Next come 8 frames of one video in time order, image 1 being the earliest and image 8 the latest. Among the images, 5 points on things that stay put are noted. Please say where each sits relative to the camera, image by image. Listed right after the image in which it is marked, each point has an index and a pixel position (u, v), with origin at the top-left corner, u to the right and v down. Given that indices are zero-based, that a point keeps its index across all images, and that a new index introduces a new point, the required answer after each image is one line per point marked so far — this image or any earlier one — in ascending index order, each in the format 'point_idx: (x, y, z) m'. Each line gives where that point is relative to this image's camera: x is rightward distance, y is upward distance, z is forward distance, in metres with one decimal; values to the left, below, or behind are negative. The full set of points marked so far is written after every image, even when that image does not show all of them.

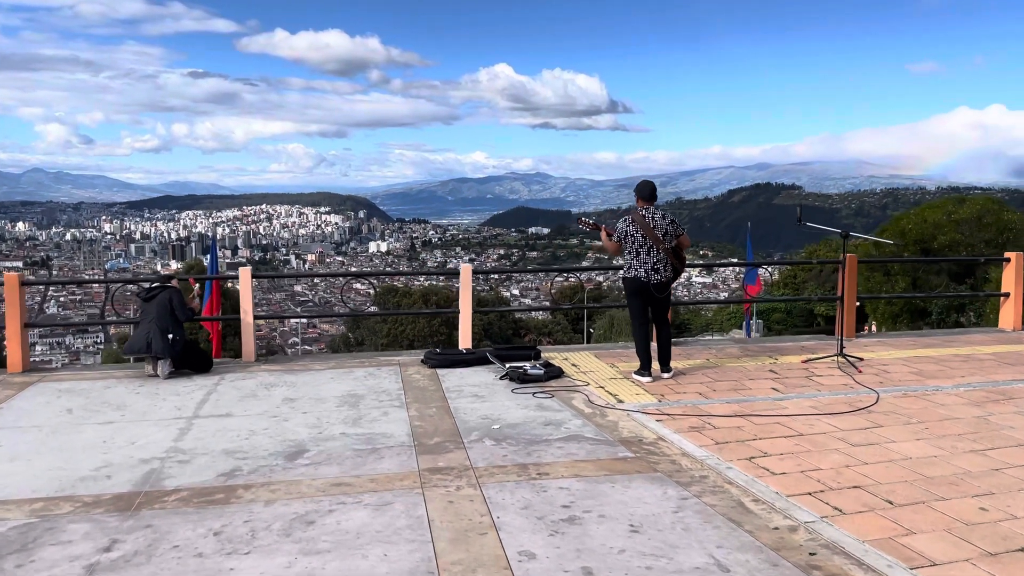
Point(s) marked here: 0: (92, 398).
0: (-3.0, -0.8, +6.4) m
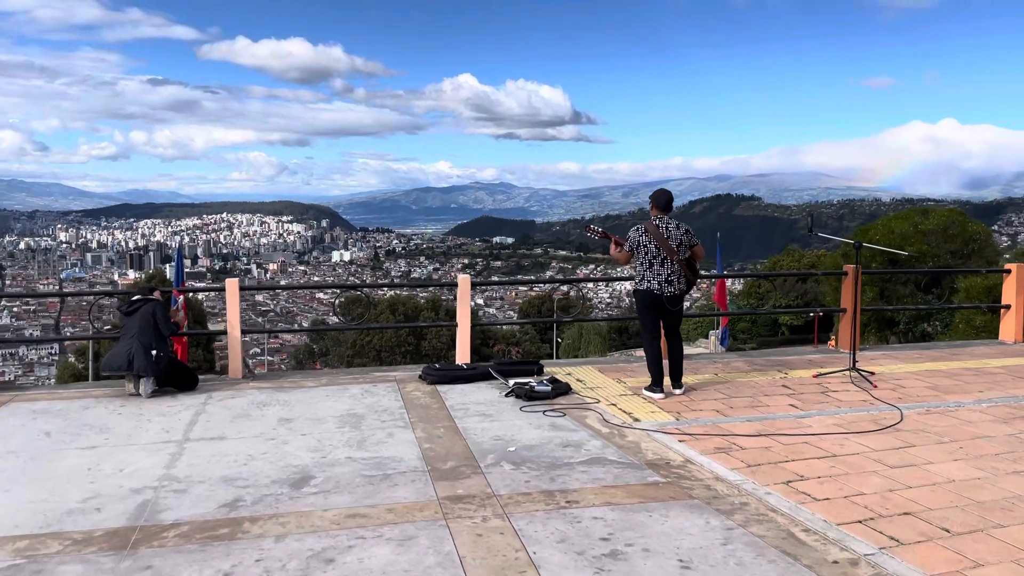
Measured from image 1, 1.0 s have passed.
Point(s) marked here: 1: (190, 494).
0: (-2.9, -0.9, +5.9) m
1: (-1.6, -1.0, +4.5) m
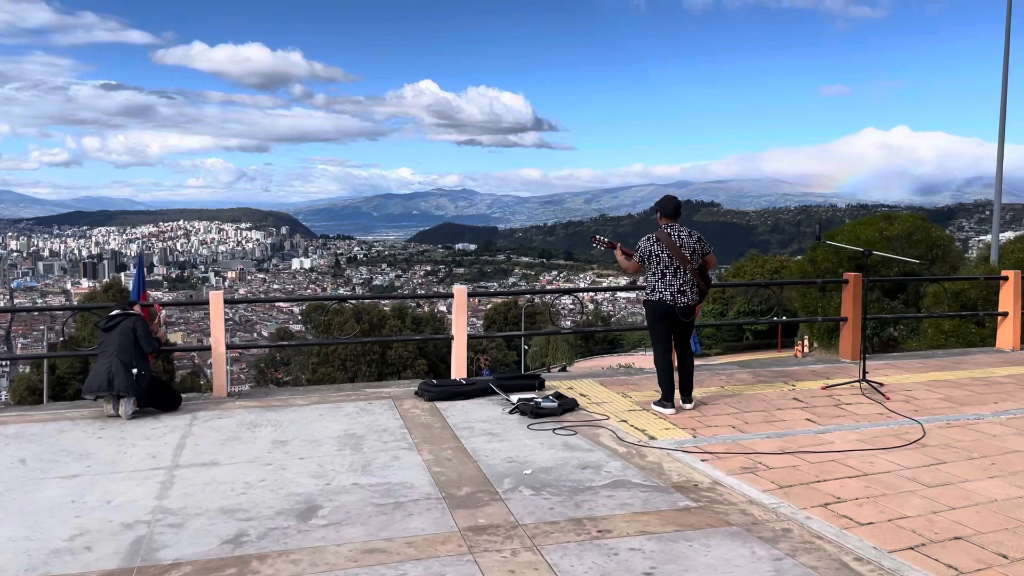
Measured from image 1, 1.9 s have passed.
0: (-2.8, -1.0, +5.5) m
1: (-1.5, -1.1, +4.1) m
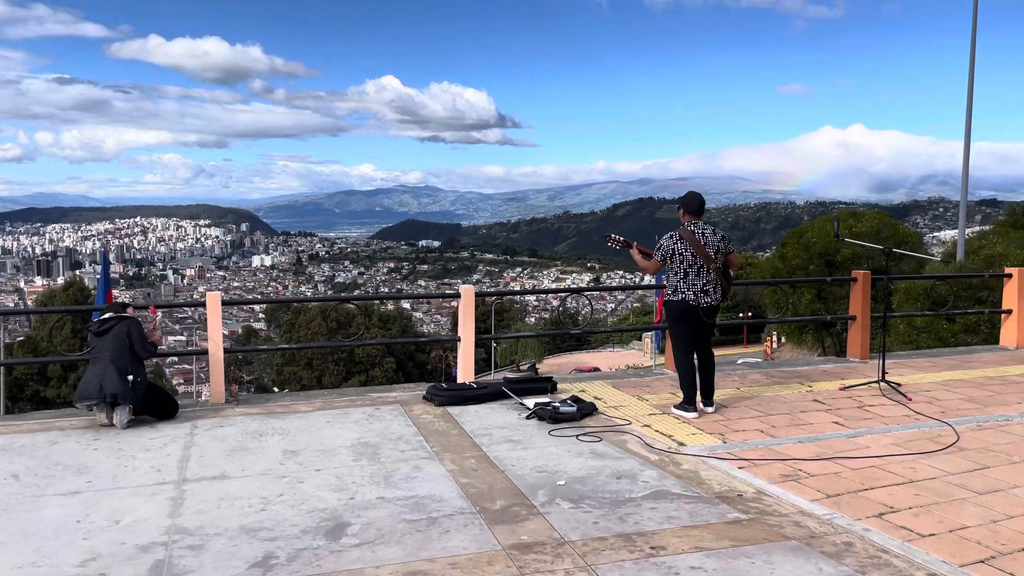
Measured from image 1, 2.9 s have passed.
0: (-2.7, -1.0, +5.1) m
1: (-1.3, -1.1, +3.8) m
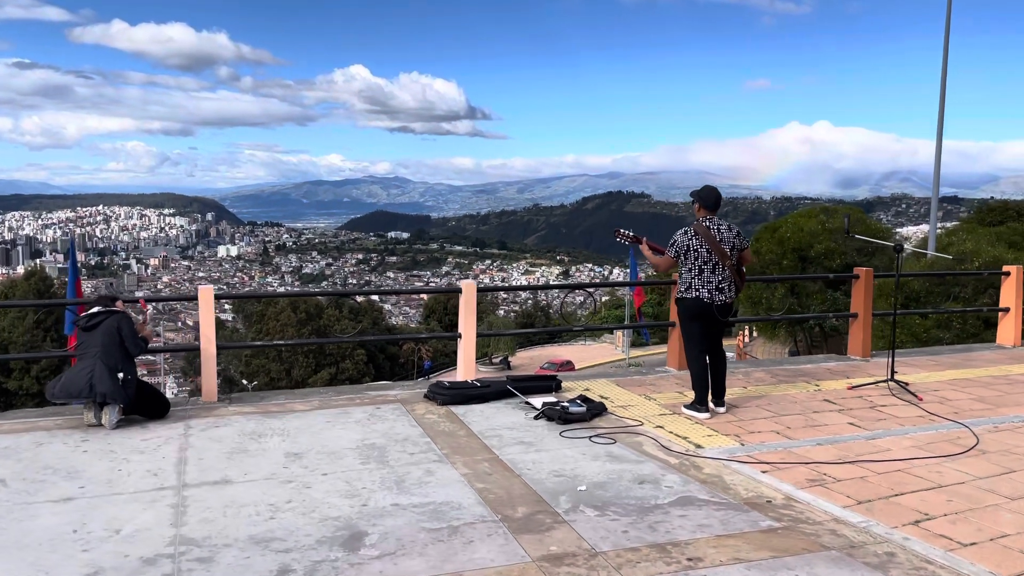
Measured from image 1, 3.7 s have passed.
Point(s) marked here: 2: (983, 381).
0: (-2.6, -0.9, +4.9) m
1: (-1.1, -1.1, +3.6) m
2: (+3.7, -0.7, +7.0) m
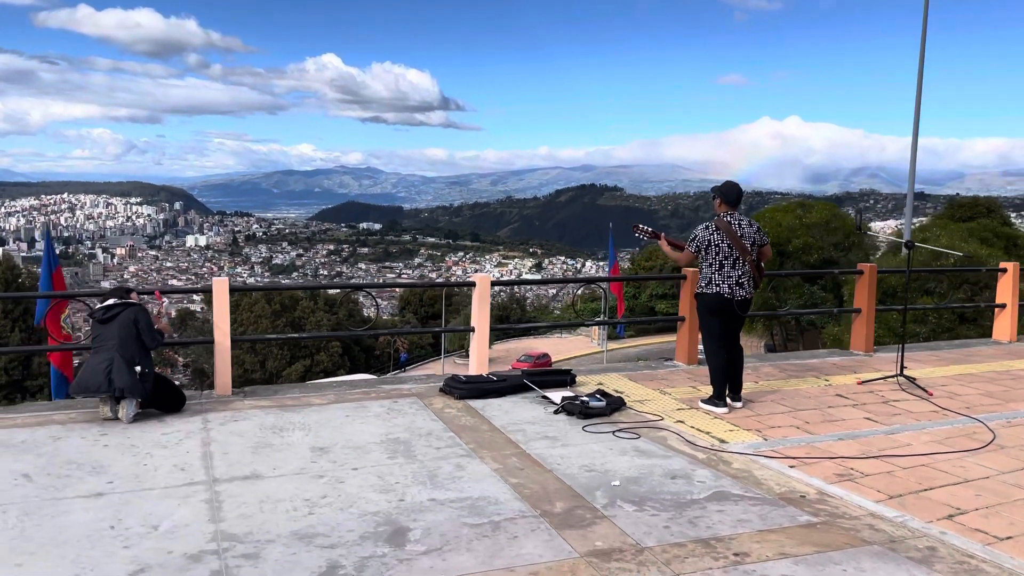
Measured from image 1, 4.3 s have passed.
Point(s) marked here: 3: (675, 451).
0: (-2.4, -0.9, +4.8) m
1: (-1.0, -1.1, +3.5) m
2: (+3.7, -0.7, +7.2) m
3: (+0.9, -0.9, +5.0) m
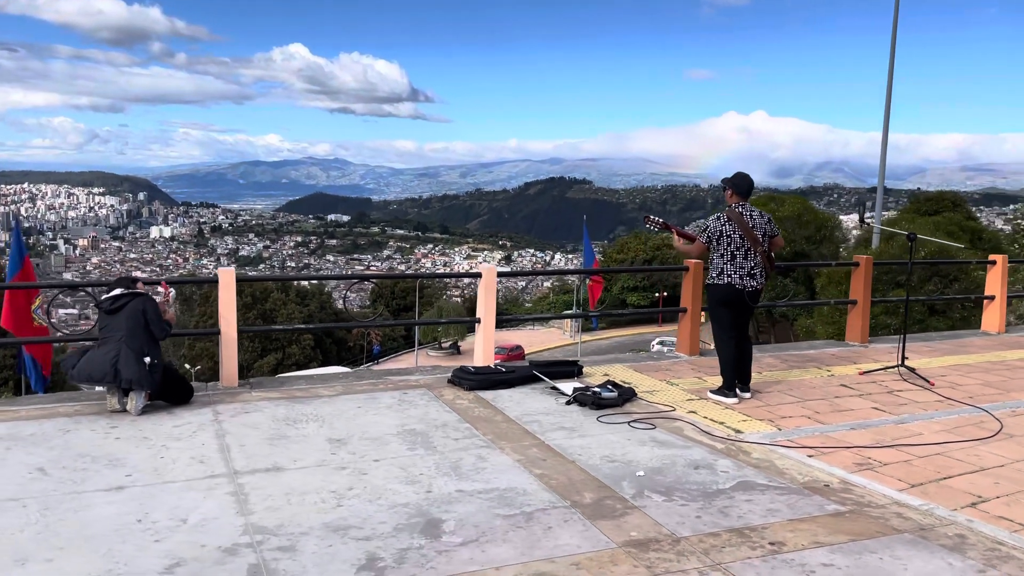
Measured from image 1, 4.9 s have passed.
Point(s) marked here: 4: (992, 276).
0: (-2.3, -0.8, +4.7) m
1: (-0.8, -1.0, +3.5) m
2: (+3.8, -0.6, +7.3) m
3: (+1.0, -0.9, +5.1) m
4: (+4.8, +0.1, +9.0) m
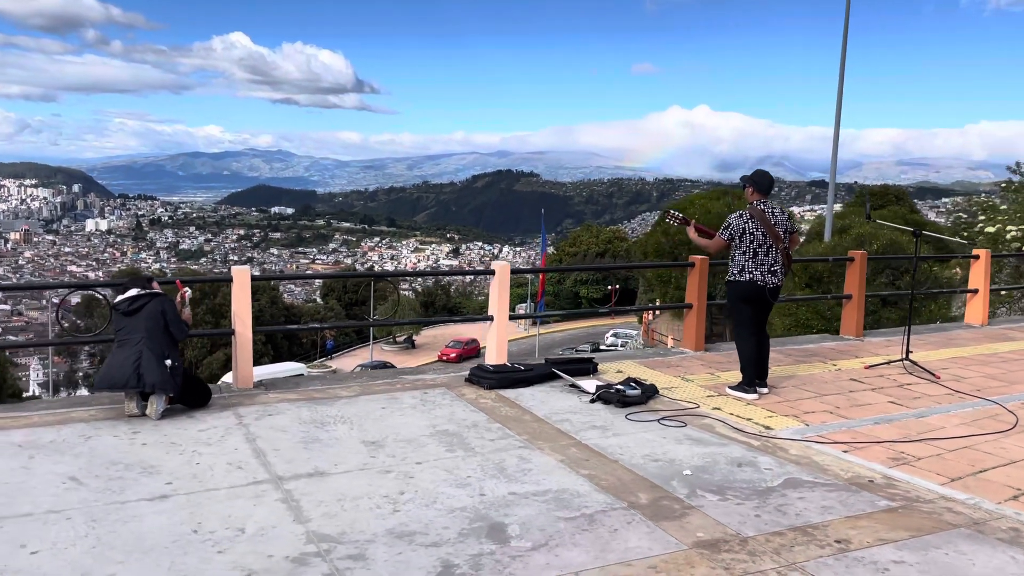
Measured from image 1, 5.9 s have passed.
0: (-2.1, -0.8, +4.5) m
1: (-0.5, -1.0, +3.4) m
2: (+3.8, -0.6, +7.4) m
3: (+1.2, -0.8, +5.1) m
4: (+4.7, +0.2, +9.3) m
